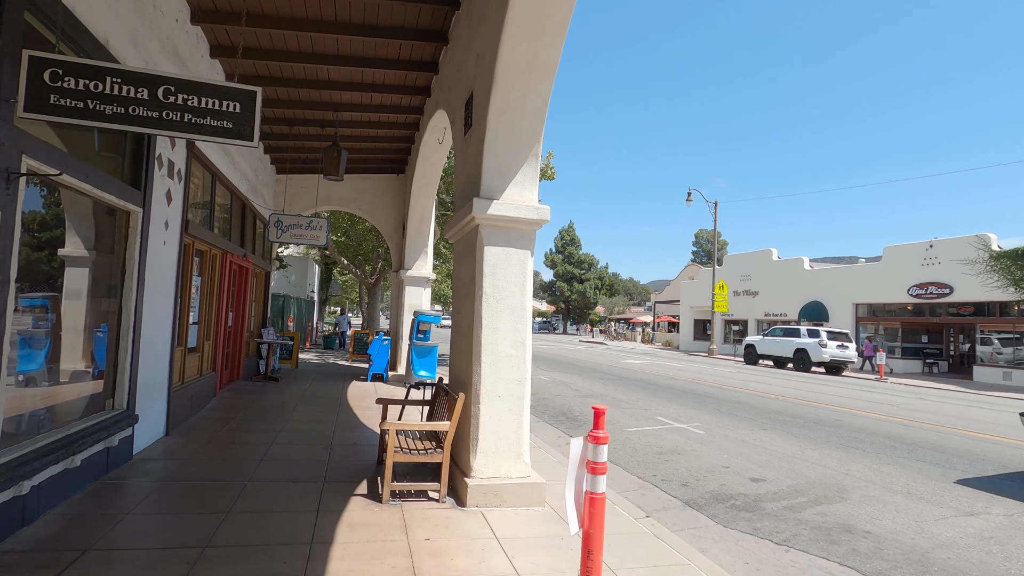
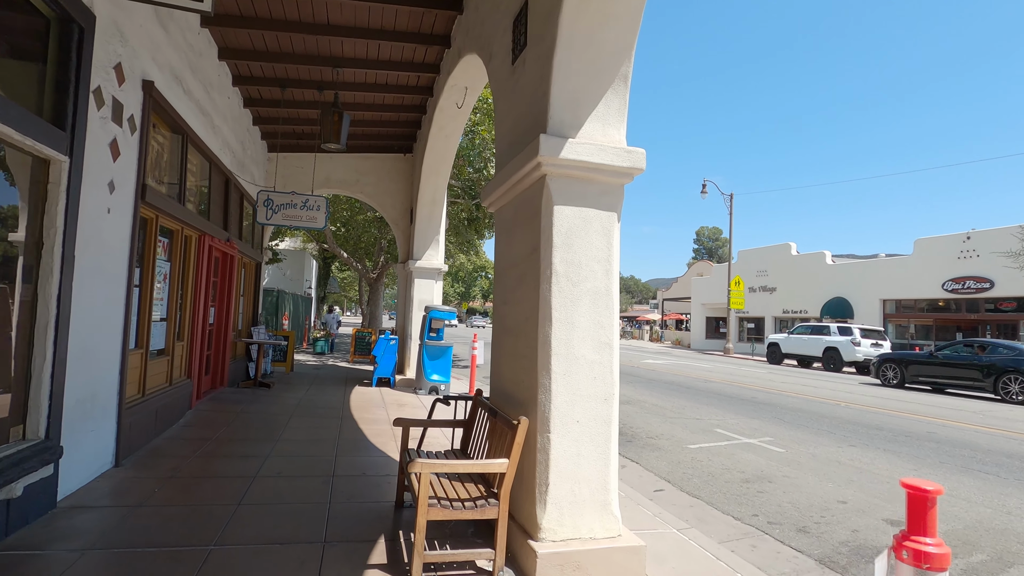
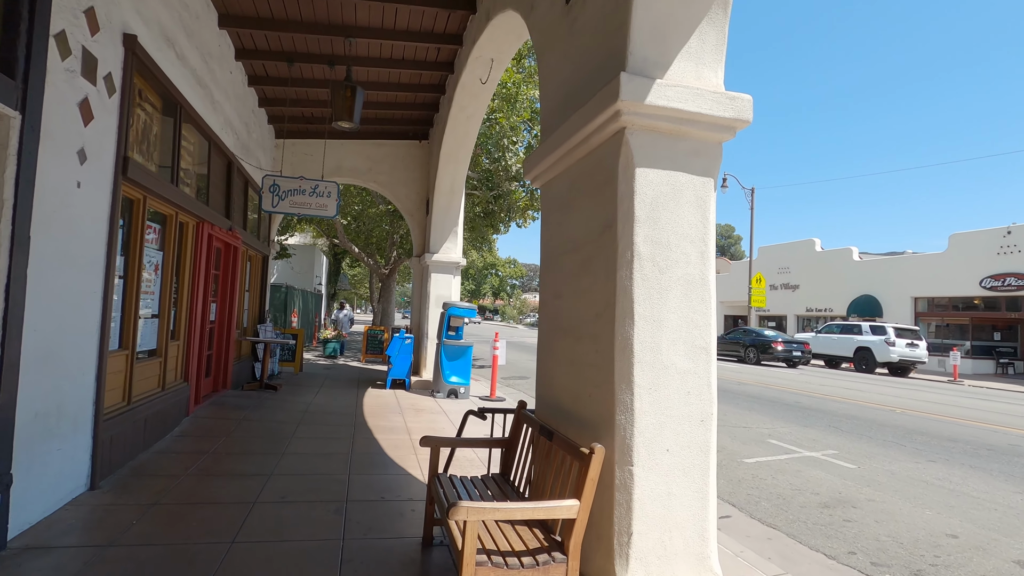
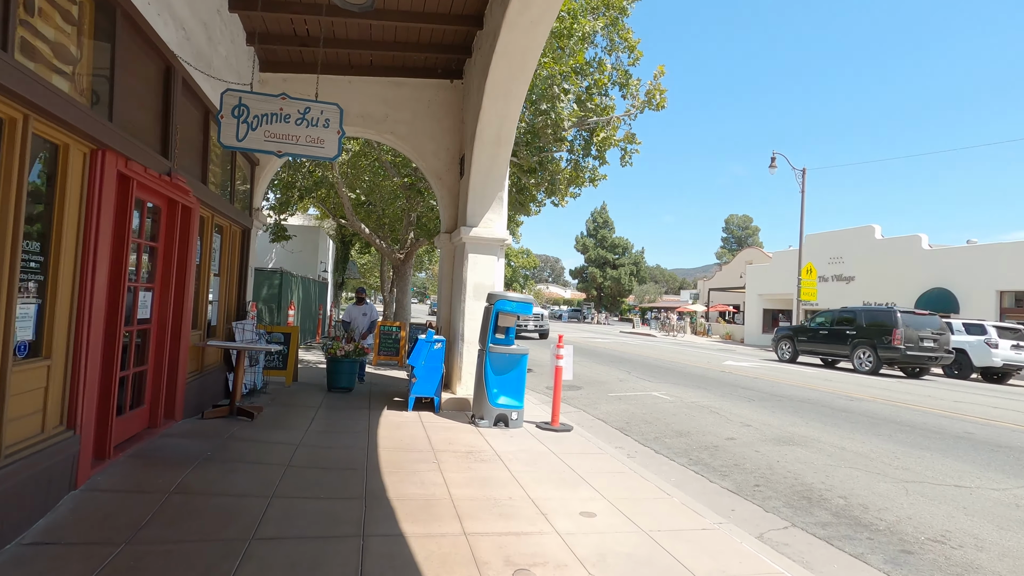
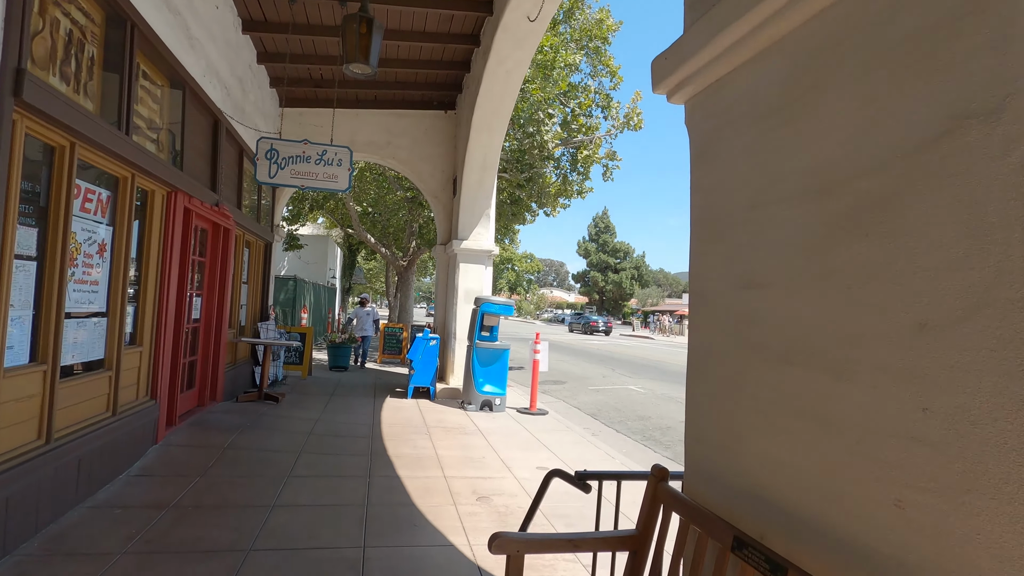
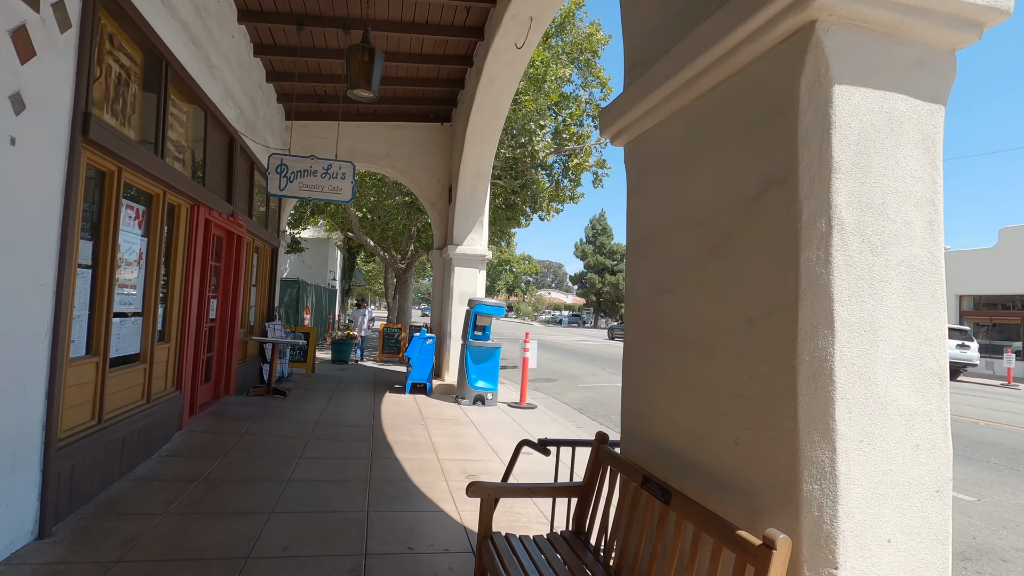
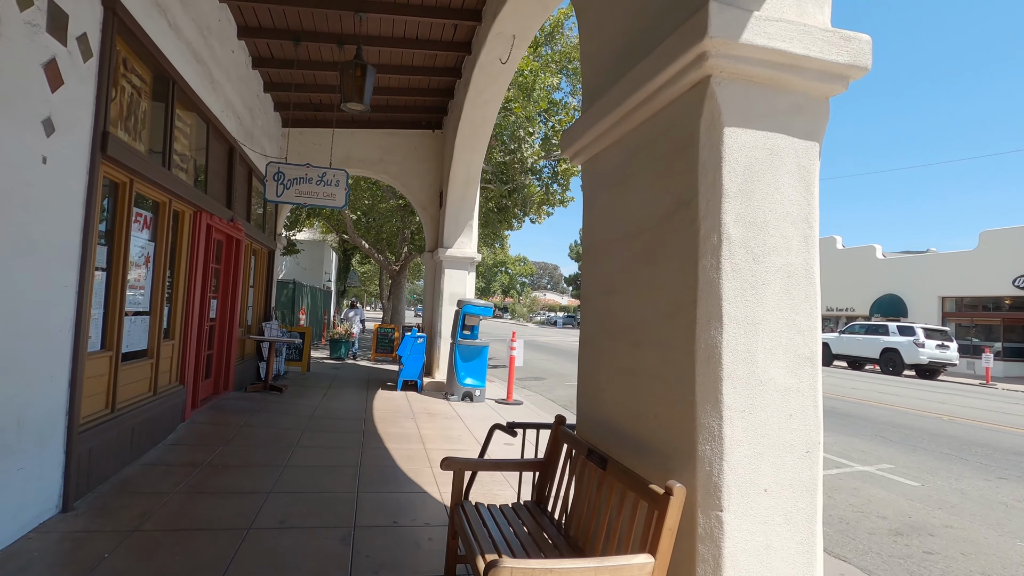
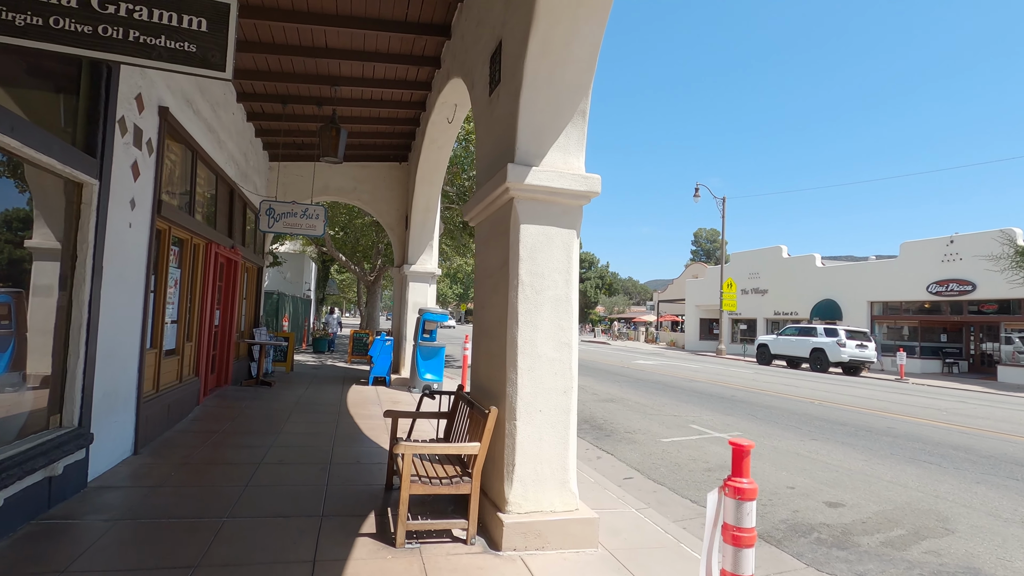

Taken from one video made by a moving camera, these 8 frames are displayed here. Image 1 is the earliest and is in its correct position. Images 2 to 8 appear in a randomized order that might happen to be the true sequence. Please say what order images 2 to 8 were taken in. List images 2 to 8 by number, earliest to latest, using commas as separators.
8, 2, 3, 7, 6, 5, 4
